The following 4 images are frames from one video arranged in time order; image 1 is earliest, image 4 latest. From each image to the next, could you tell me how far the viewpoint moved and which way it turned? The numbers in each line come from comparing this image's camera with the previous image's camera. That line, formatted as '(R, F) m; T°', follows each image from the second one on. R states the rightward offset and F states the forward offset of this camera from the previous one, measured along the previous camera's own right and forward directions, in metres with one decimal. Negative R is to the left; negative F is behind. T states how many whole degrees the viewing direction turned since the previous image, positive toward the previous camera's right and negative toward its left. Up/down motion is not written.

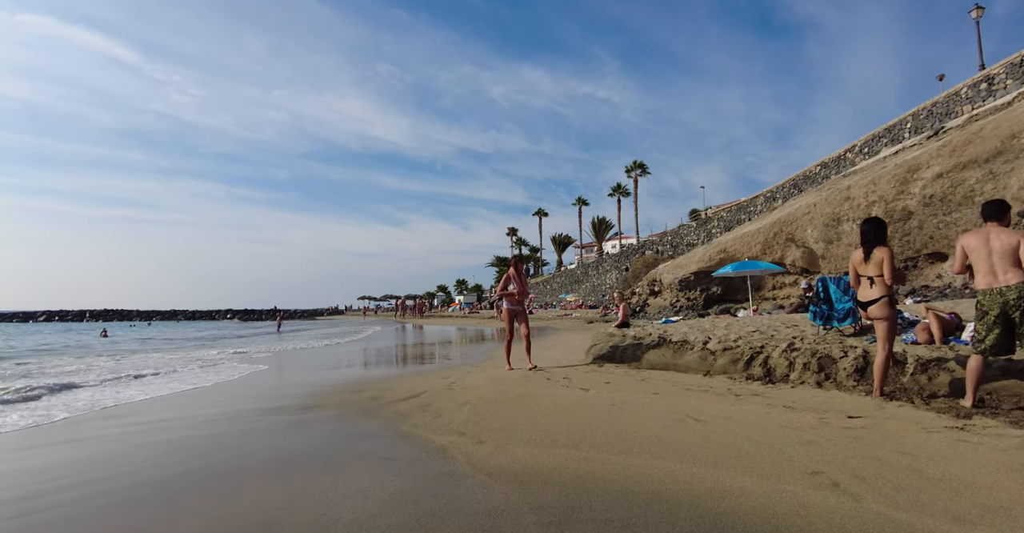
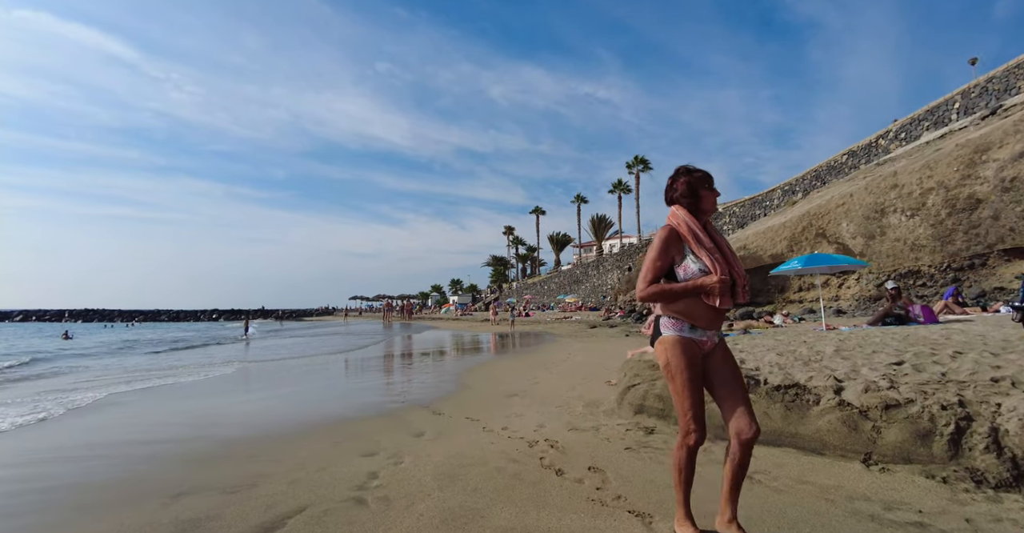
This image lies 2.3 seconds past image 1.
(+0.1, +2.8) m; 0°
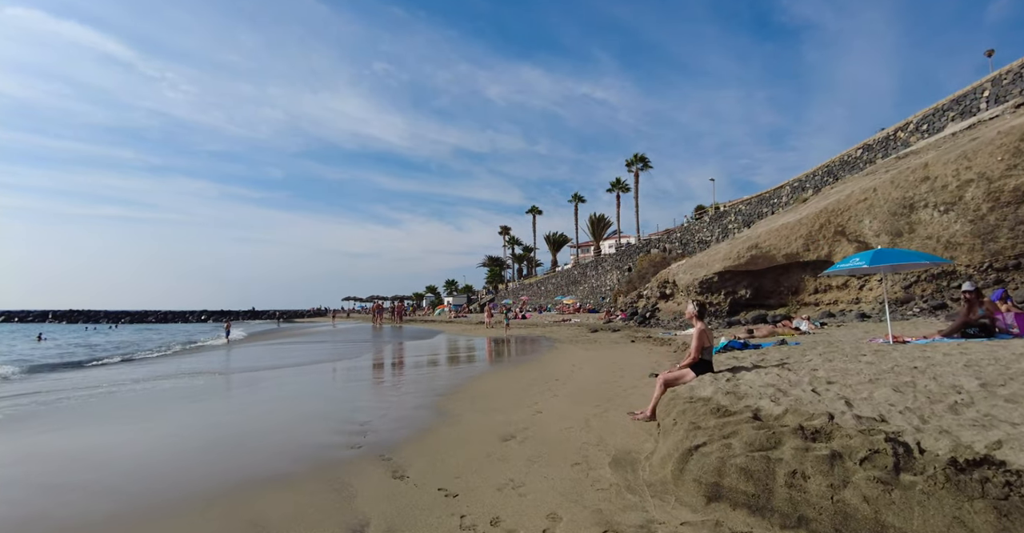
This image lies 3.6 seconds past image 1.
(0.0, +1.6) m; 0°
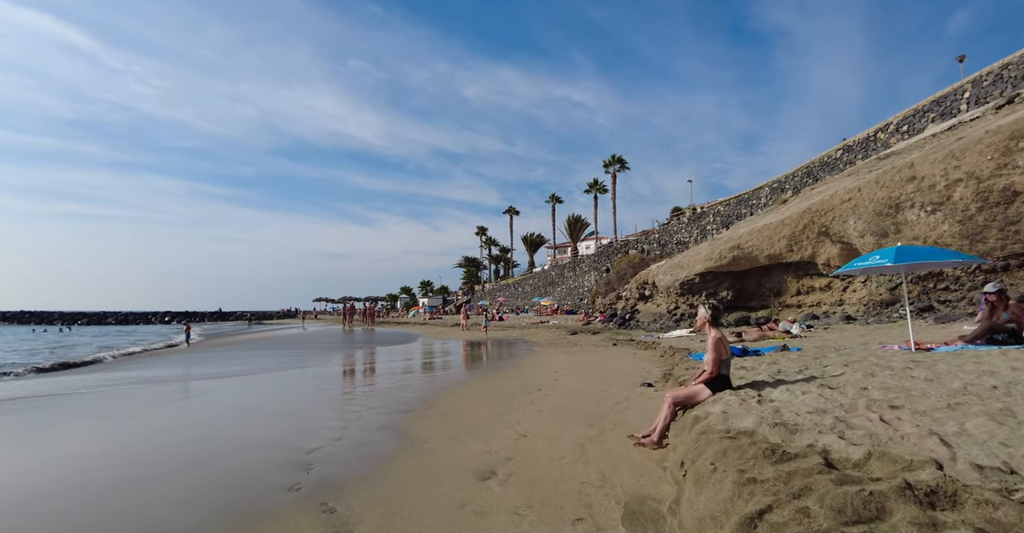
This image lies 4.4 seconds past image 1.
(0.0, +0.9) m; +3°
